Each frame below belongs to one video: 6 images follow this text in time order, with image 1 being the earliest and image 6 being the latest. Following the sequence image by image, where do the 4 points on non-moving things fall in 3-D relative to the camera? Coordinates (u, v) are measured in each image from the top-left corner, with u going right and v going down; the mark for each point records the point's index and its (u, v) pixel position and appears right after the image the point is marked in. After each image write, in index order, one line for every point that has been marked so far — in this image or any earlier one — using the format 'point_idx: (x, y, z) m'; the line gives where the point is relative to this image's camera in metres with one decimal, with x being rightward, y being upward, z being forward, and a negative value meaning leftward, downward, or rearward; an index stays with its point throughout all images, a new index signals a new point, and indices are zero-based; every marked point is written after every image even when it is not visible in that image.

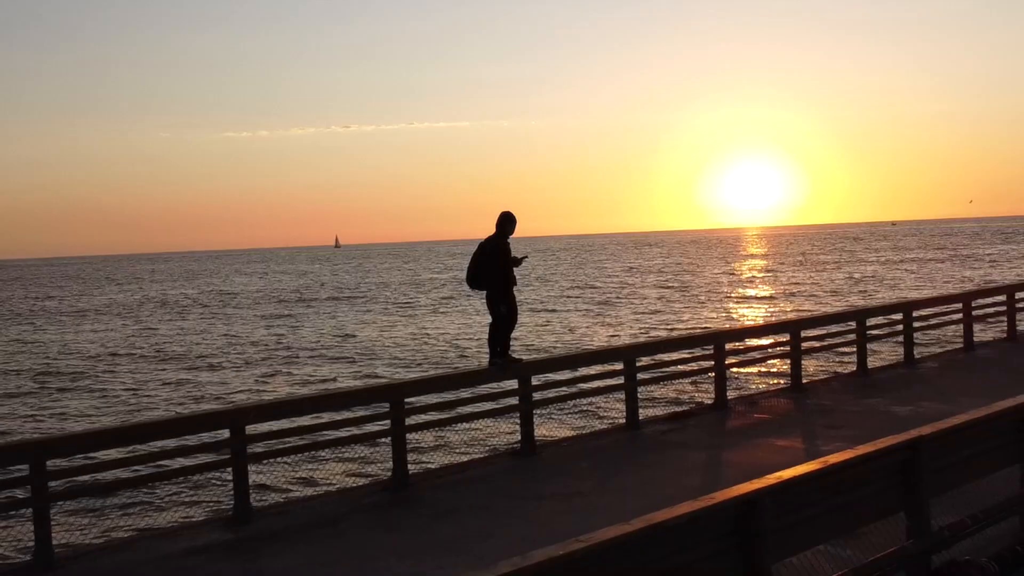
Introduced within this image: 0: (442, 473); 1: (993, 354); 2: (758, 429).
0: (-0.8, -2.2, +9.7) m
1: (+7.8, -1.1, +13.1) m
2: (+3.2, -1.8, +10.5) m
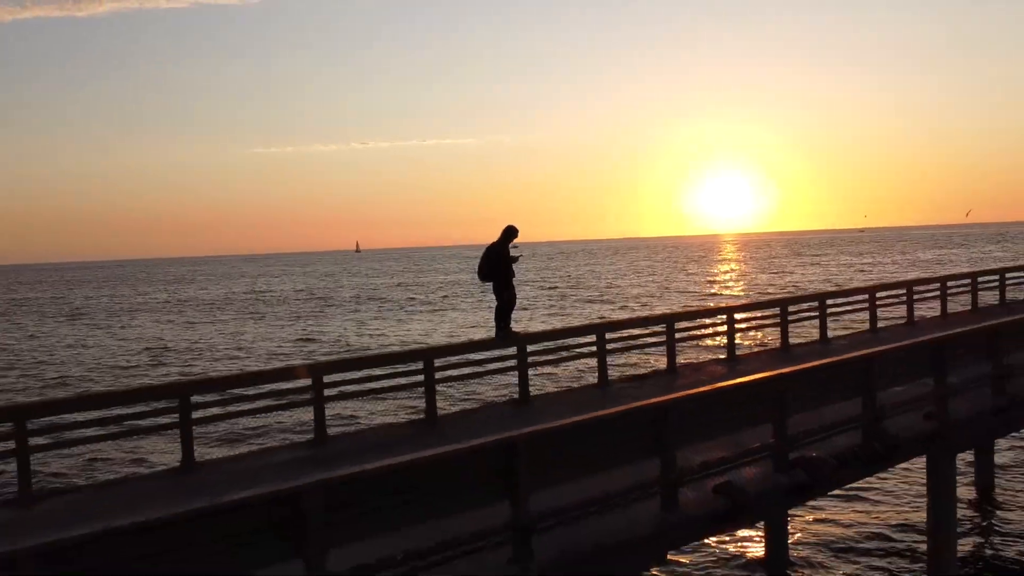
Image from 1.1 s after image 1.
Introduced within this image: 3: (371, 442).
0: (-0.9, -2.1, +13.1) m
1: (+7.8, -1.0, +16.5) m
2: (+3.2, -1.7, +13.9) m
3: (-2.1, -2.3, +12.1) m
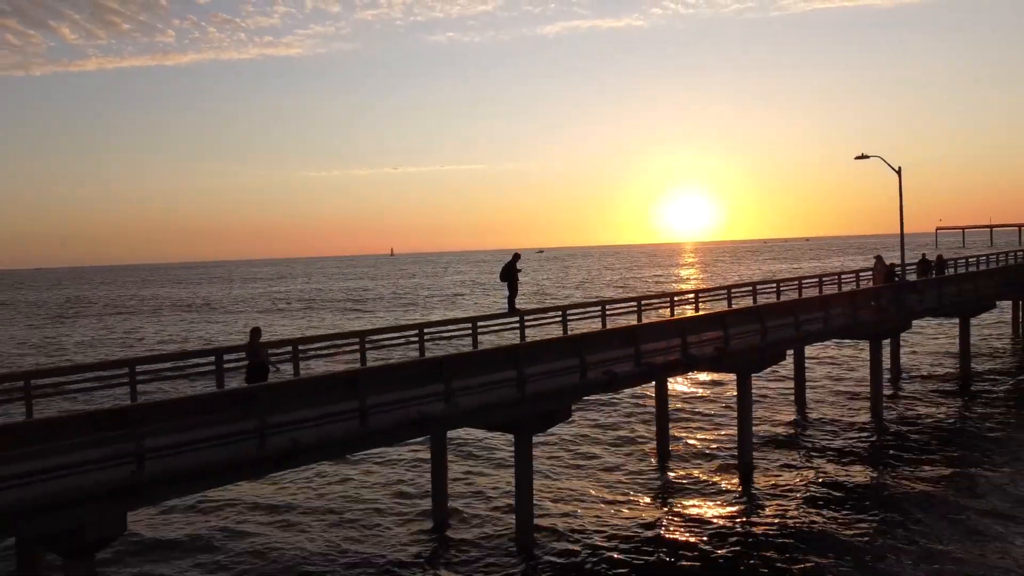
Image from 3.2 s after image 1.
0: (-0.7, -2.0, +24.7) m
1: (+8.0, -0.9, +28.0) m
2: (+3.3, -1.6, +25.4) m
3: (-2.0, -2.2, +23.6) m
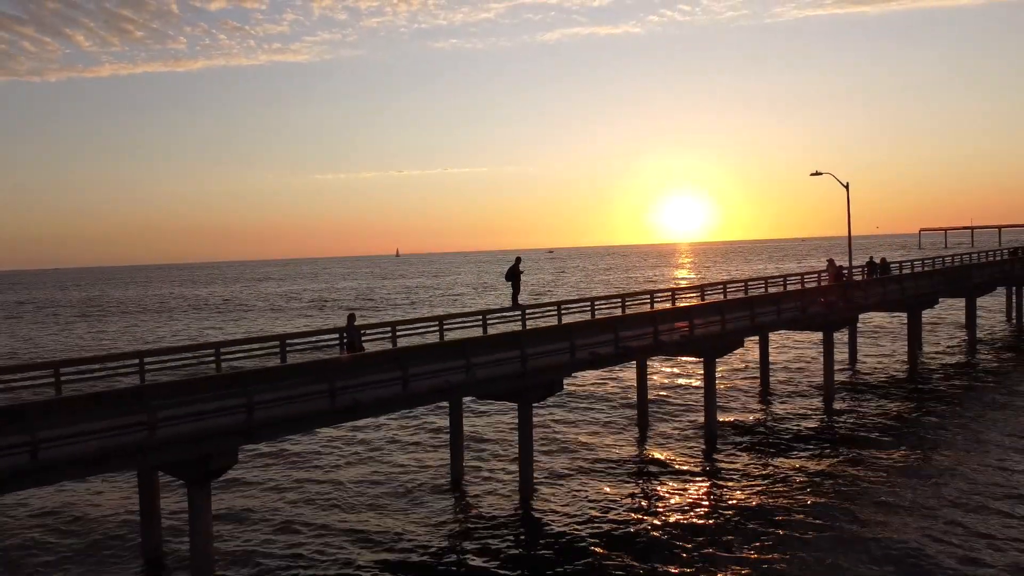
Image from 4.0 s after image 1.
0: (-0.6, -1.9, +26.4) m
1: (+8.1, -0.7, +29.7) m
2: (+3.4, -1.5, +27.1) m
3: (-1.9, -2.1, +25.3) m
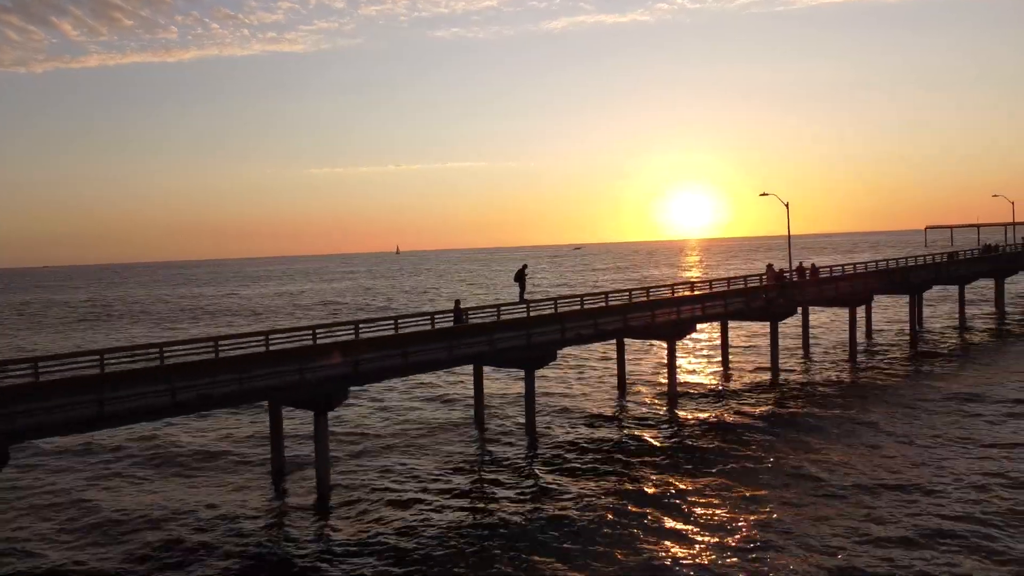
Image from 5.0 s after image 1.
0: (-0.5, -1.7, +28.1) m
1: (+8.2, -0.6, +31.4) m
2: (+3.6, -1.3, +28.9) m
3: (-1.8, -2.0, +27.0) m
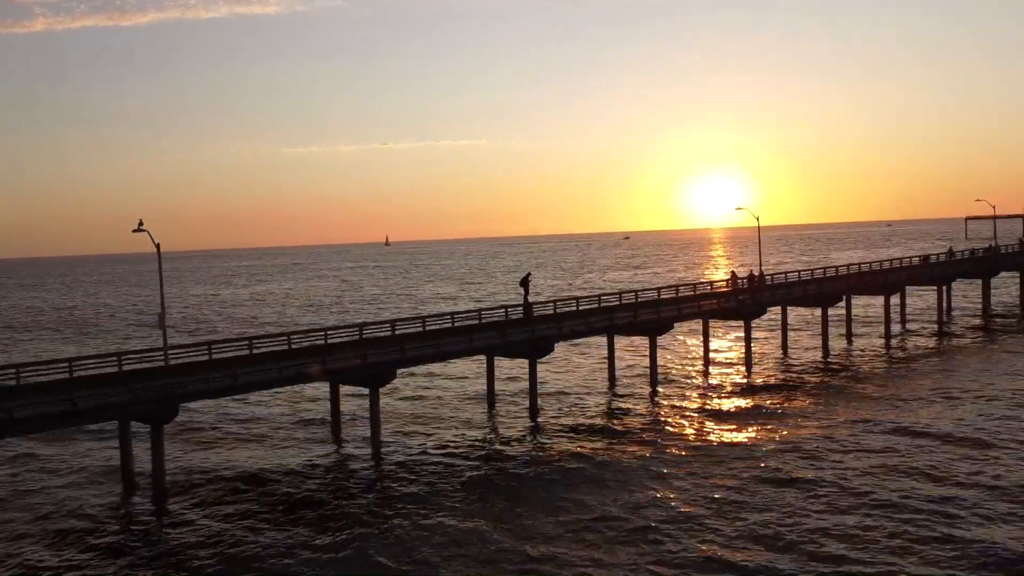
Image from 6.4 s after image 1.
0: (-0.1, -1.6, +31.3) m
1: (+8.7, -0.5, +34.3) m
2: (+4.0, -1.2, +31.9) m
3: (-1.4, -1.8, +30.2) m
